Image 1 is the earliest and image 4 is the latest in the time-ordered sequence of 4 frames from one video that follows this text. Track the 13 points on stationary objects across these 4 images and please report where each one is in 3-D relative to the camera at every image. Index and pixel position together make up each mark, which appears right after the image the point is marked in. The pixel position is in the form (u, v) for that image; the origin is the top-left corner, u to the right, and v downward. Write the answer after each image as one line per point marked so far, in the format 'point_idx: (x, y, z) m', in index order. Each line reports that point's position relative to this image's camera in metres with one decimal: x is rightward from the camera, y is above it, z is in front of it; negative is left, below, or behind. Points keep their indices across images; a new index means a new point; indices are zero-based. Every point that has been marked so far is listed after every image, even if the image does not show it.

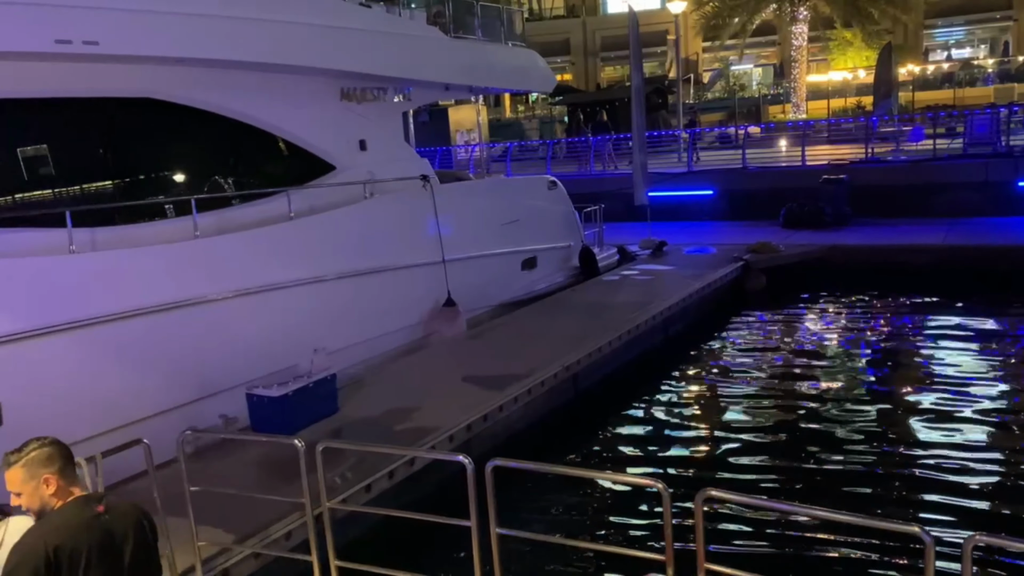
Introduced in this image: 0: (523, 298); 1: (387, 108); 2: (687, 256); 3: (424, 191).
0: (+0.2, -0.2, +11.1) m
1: (-1.4, +2.0, +9.2) m
2: (+2.8, +0.5, +13.4) m
3: (-1.0, +1.1, +9.1) m
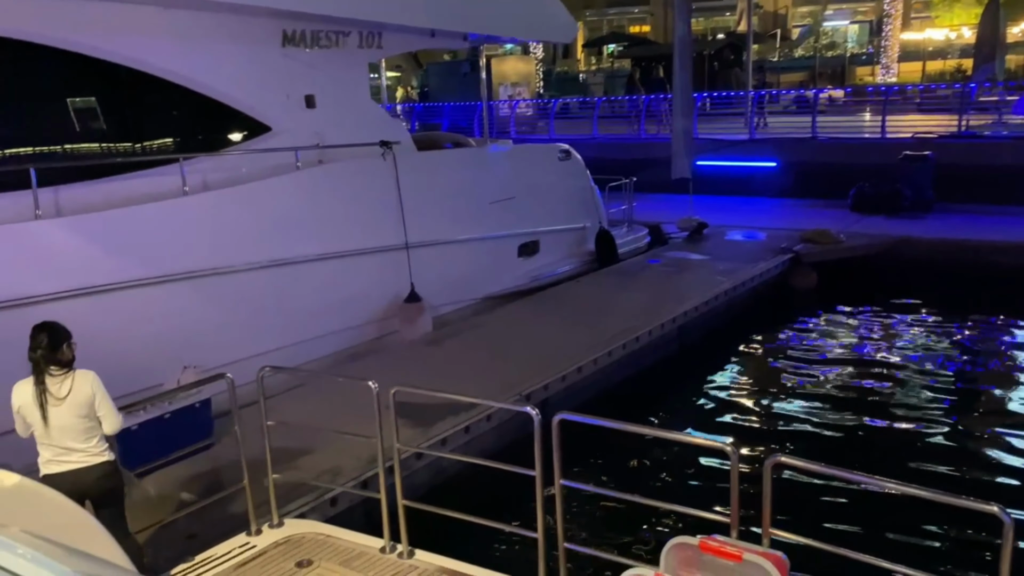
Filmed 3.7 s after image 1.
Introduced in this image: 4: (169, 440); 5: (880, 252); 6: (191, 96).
0: (+0.1, 0.0, +9.4) m
1: (-1.5, +2.1, +7.6) m
2: (+3.0, +0.6, +11.4) m
3: (-1.2, +1.2, +7.5) m
4: (-2.2, -1.0, +5.4) m
5: (+4.9, +0.5, +11.0) m
6: (-2.6, +1.5, +6.5) m
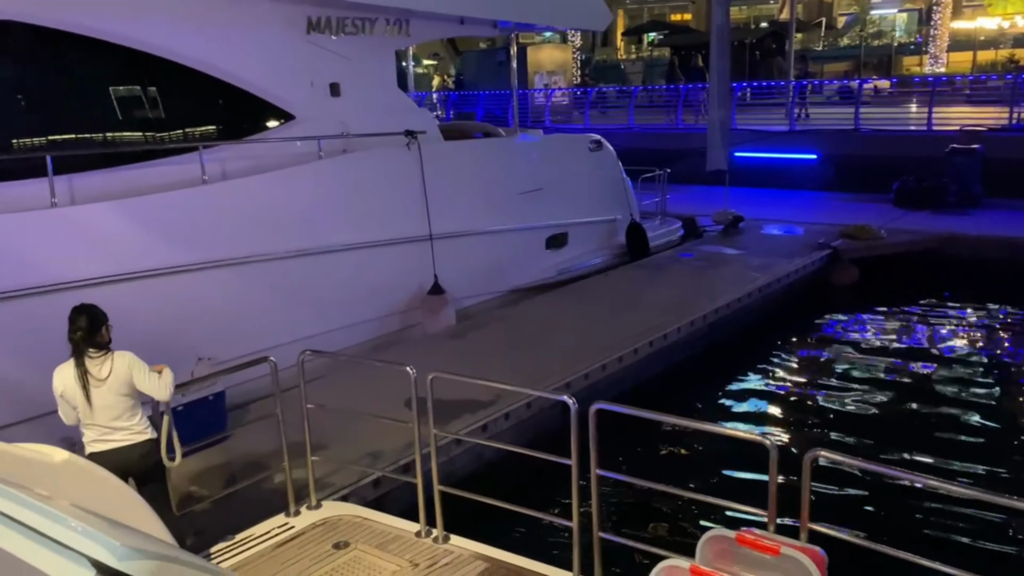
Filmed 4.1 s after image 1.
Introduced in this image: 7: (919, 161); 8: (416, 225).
0: (+0.4, +0.1, +9.3) m
1: (-1.3, +2.2, +7.4) m
2: (+3.4, +0.7, +11.1) m
3: (-0.9, +1.2, +7.4) m
4: (-2.1, -0.9, +5.3) m
5: (+5.3, +0.5, +10.6) m
6: (-2.4, +1.6, +6.5) m
7: (+7.0, +2.2, +14.1) m
8: (-0.9, +0.6, +7.5) m
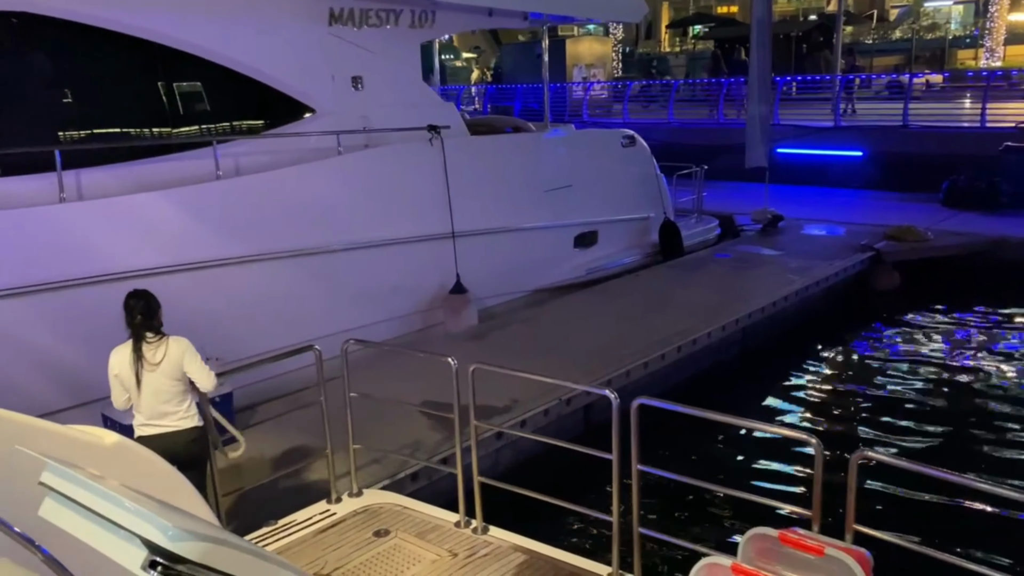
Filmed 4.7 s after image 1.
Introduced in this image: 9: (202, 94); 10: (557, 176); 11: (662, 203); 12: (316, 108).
0: (+0.8, +0.1, +9.0) m
1: (-1.0, +2.2, +7.3) m
2: (+3.8, +0.7, +10.7) m
3: (-0.7, +1.3, +7.2) m
4: (-2.0, -0.9, +5.2) m
5: (+5.7, +0.4, +10.1) m
6: (-2.2, +1.6, +6.4) m
7: (+7.6, +2.1, +13.5) m
8: (-0.7, +0.6, +7.3) m
9: (-2.4, +1.5, +6.3) m
10: (+0.5, +1.2, +8.4) m
11: (+1.8, +1.0, +10.0) m
12: (-1.6, +1.5, +6.8) m
